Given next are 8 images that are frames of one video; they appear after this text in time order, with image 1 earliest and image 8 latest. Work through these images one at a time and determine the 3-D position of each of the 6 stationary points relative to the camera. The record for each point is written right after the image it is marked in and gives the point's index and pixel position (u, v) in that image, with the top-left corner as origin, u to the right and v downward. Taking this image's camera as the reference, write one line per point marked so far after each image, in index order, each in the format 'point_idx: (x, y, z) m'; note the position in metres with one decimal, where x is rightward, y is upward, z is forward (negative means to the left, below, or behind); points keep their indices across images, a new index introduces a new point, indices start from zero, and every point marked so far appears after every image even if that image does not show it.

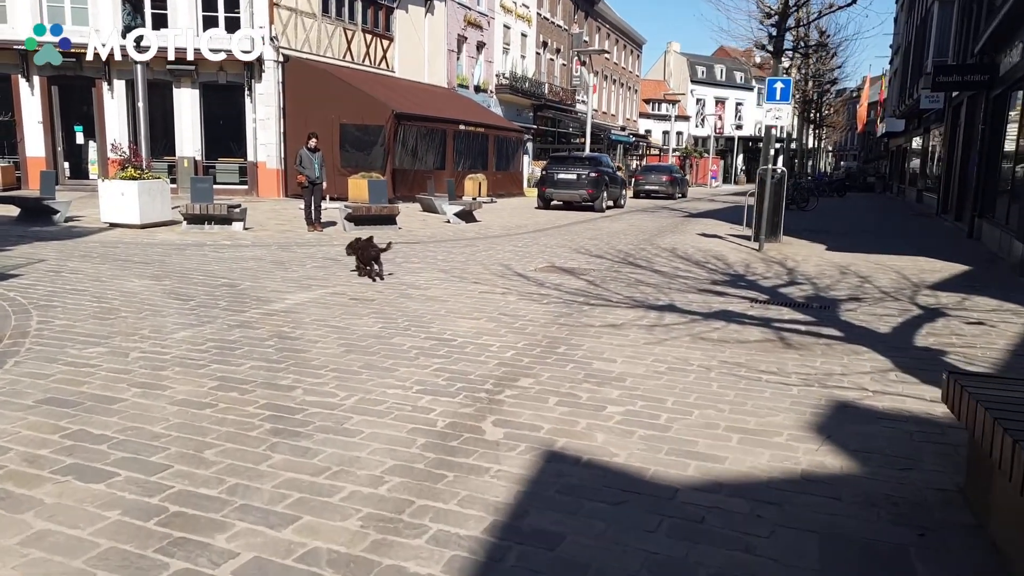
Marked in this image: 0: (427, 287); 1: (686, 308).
0: (-0.9, 0.0, +8.8) m
1: (+1.7, -0.2, +7.8) m
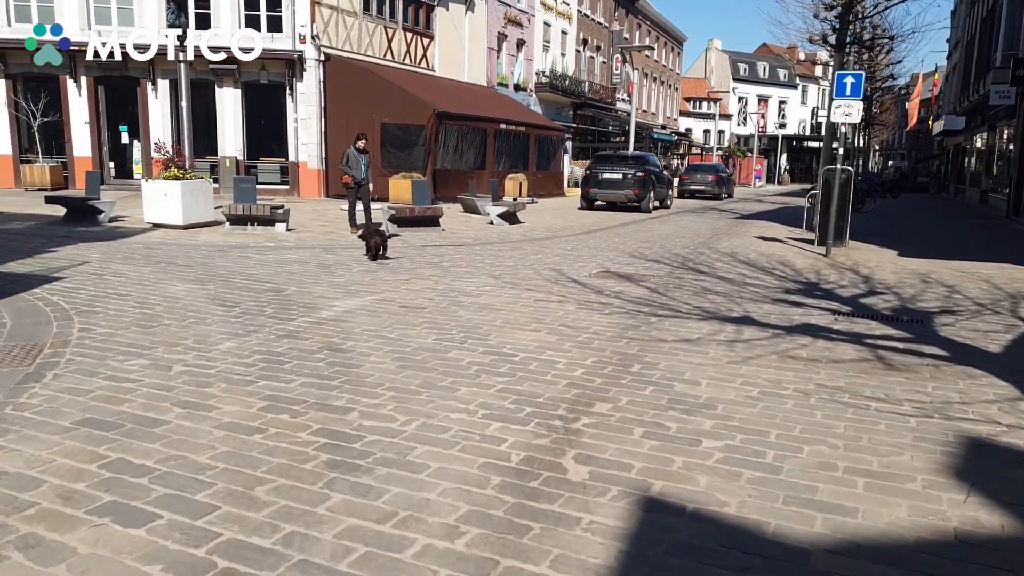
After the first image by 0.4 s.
0: (-0.3, -0.1, +8.3) m
1: (+2.2, -0.3, +7.2) m
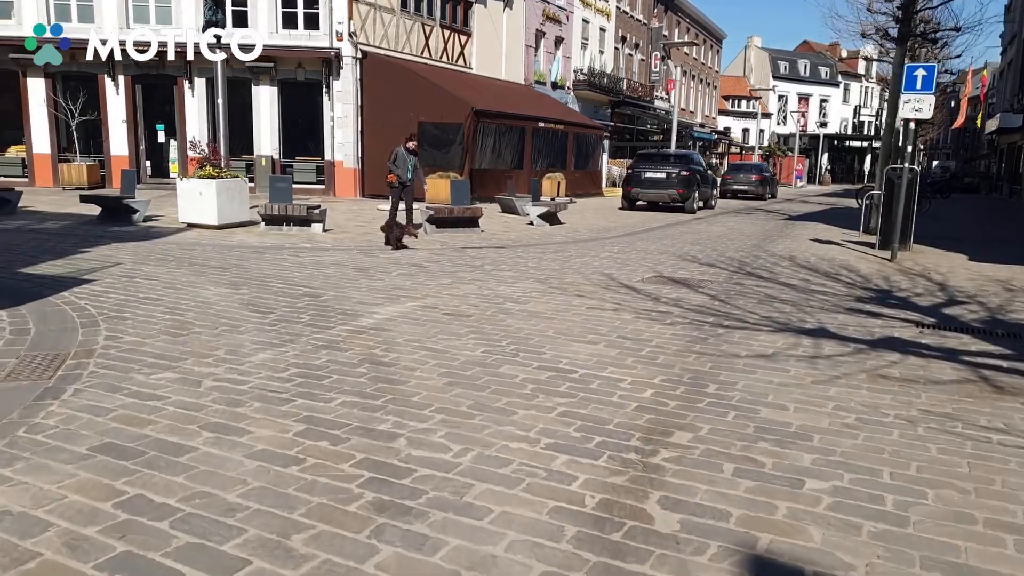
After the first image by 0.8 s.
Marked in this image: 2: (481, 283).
0: (+0.2, -0.1, +7.8) m
1: (+2.7, -0.4, +6.5) m
2: (-0.3, +0.1, +8.7) m
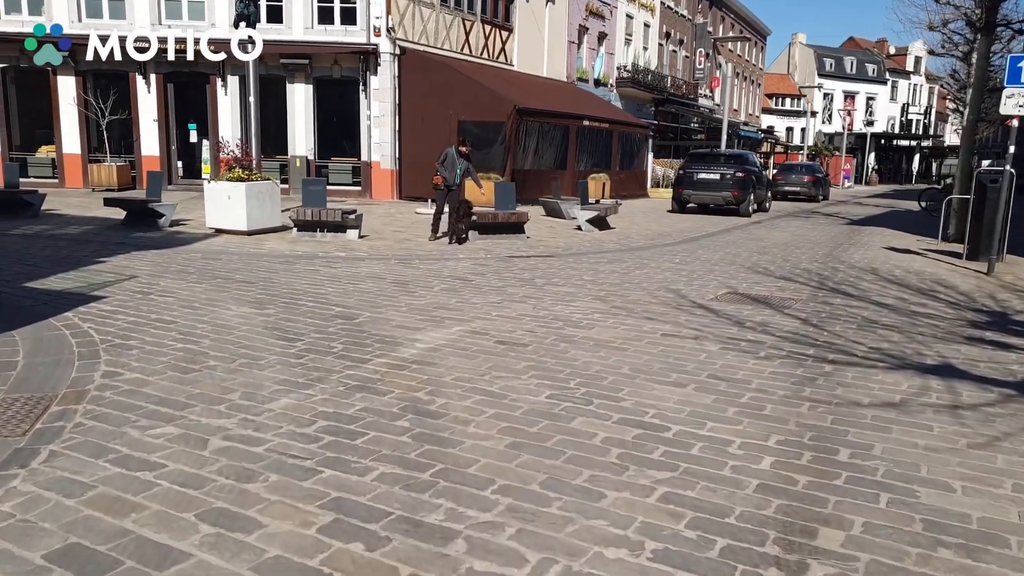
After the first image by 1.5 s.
0: (+0.7, -0.3, +6.7) m
1: (+3.1, -0.6, +5.4) m
2: (+0.2, -0.1, +7.7) m
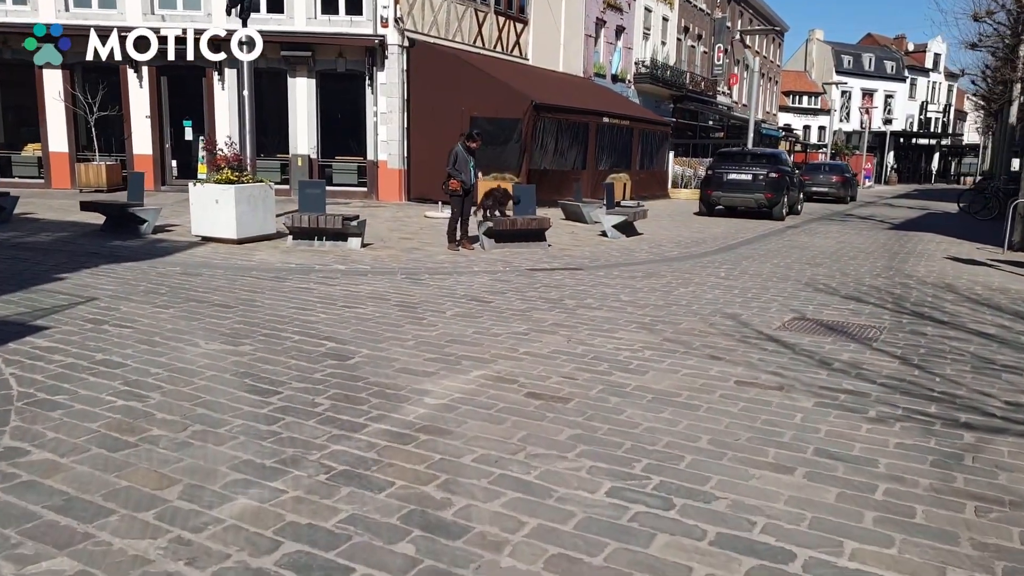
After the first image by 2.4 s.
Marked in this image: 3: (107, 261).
0: (+0.9, -0.5, +5.4) m
1: (+3.3, -0.8, +4.1) m
2: (+0.4, -0.3, +6.4) m
3: (-4.9, +0.3, +9.8) m
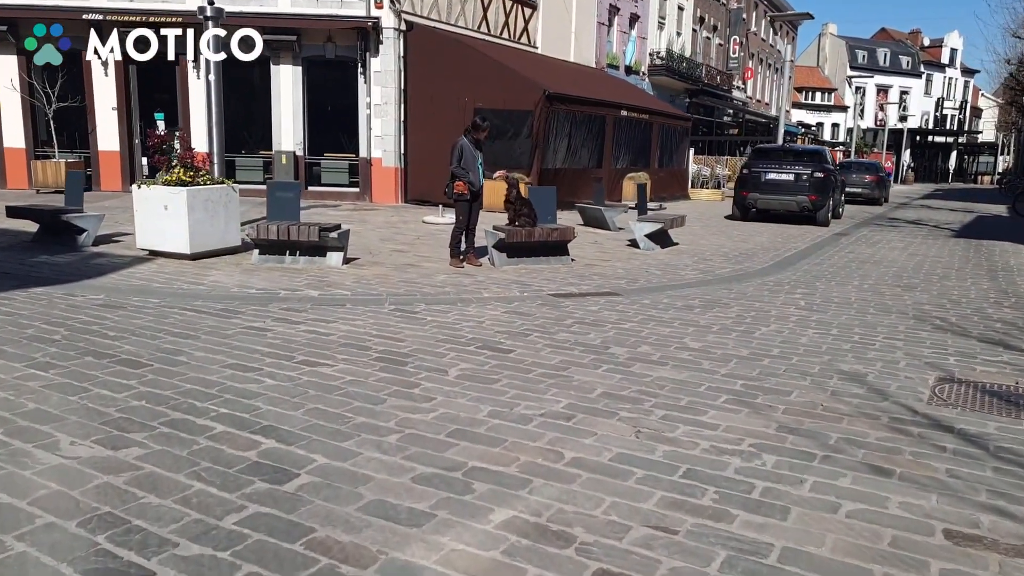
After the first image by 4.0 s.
0: (+1.1, -0.8, +3.3) m
1: (+3.5, -1.1, +1.9) m
2: (+0.6, -0.7, +4.3) m
3: (-4.7, 0.0, +7.7) m
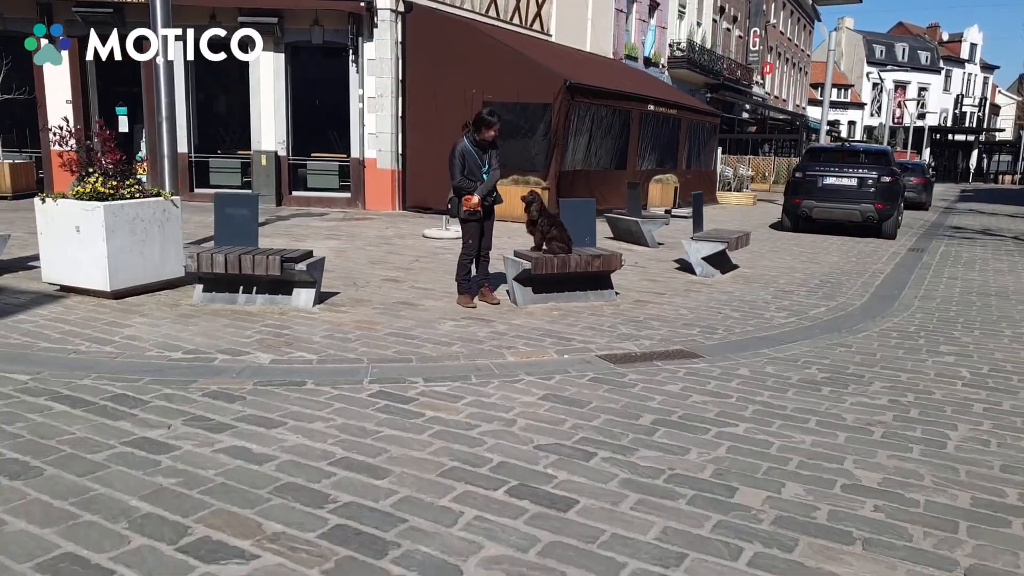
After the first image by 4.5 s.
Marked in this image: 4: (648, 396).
0: (+1.3, -1.3, +0.9) m
1: (+3.8, -1.6, -0.4) m
2: (+0.9, -1.1, +1.9) m
3: (-4.5, -0.4, +5.3) m
4: (+0.8, -0.7, +4.6) m
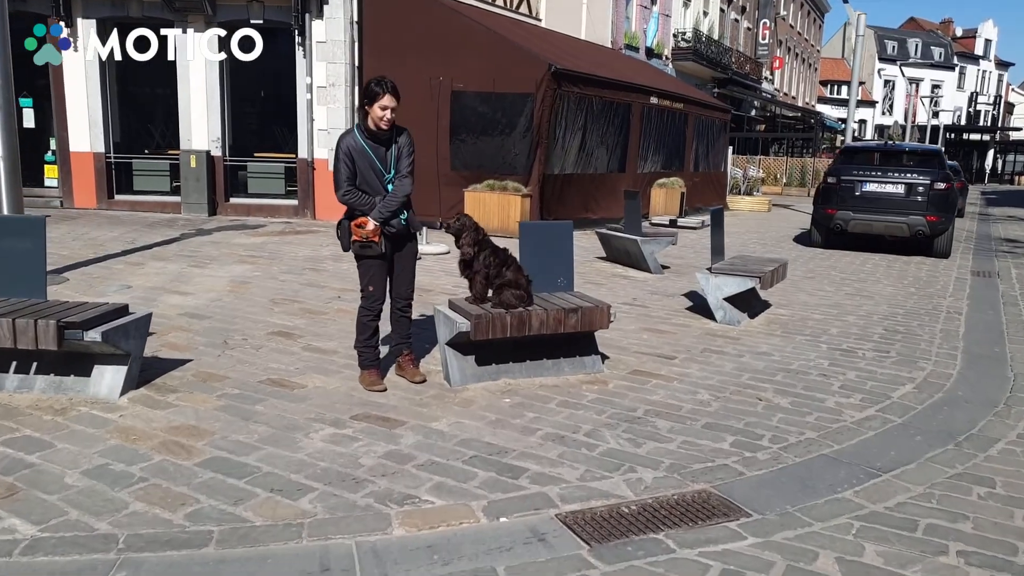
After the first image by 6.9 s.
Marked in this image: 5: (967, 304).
0: (+0.9, -1.7, -1.6) m
1: (+3.3, -2.0, -2.9) m
2: (+0.4, -1.5, -0.6) m
3: (-4.9, -0.8, +2.8) m
4: (+0.4, -1.1, +2.1) m
5: (+4.6, -0.1, +8.1) m
